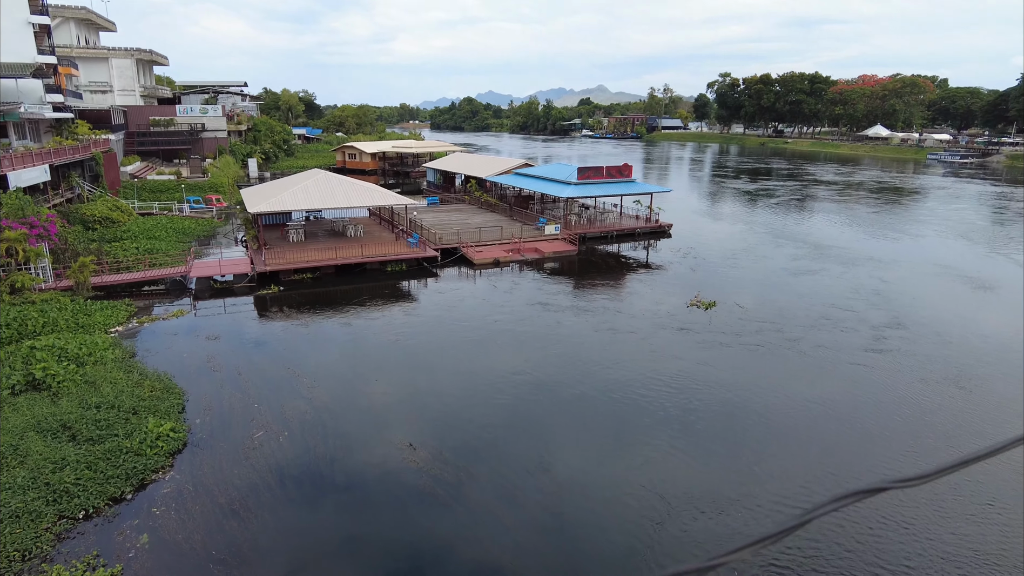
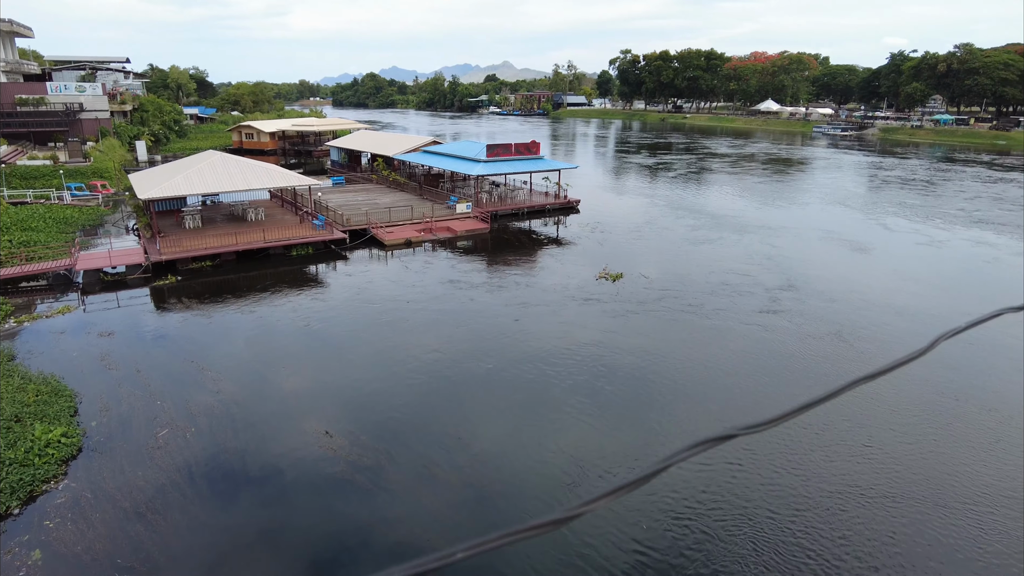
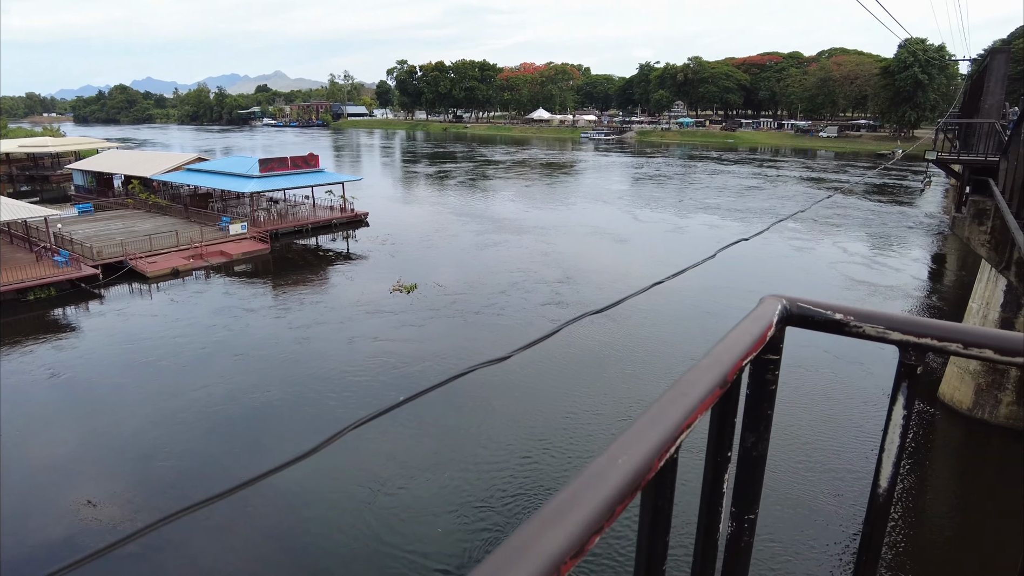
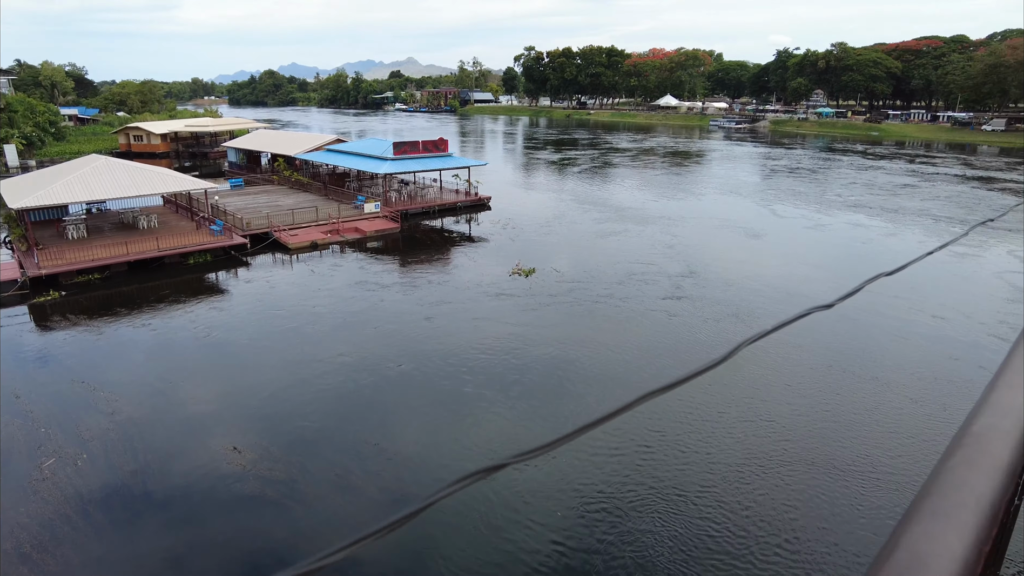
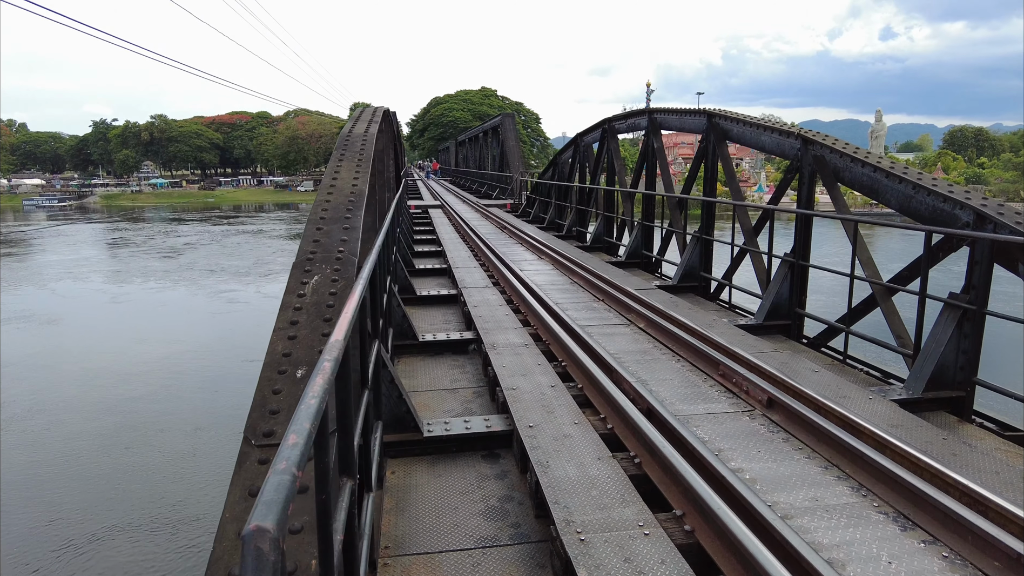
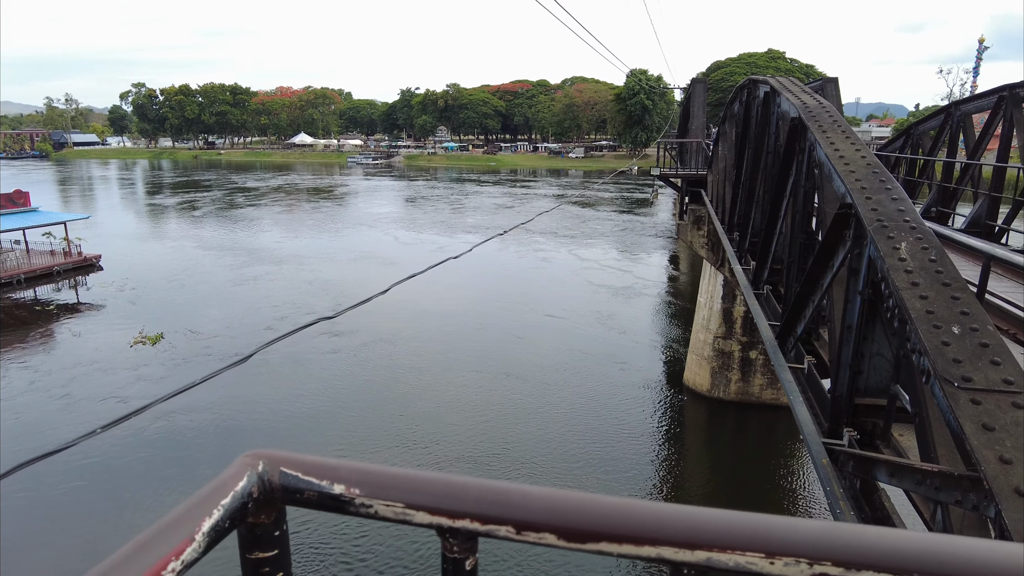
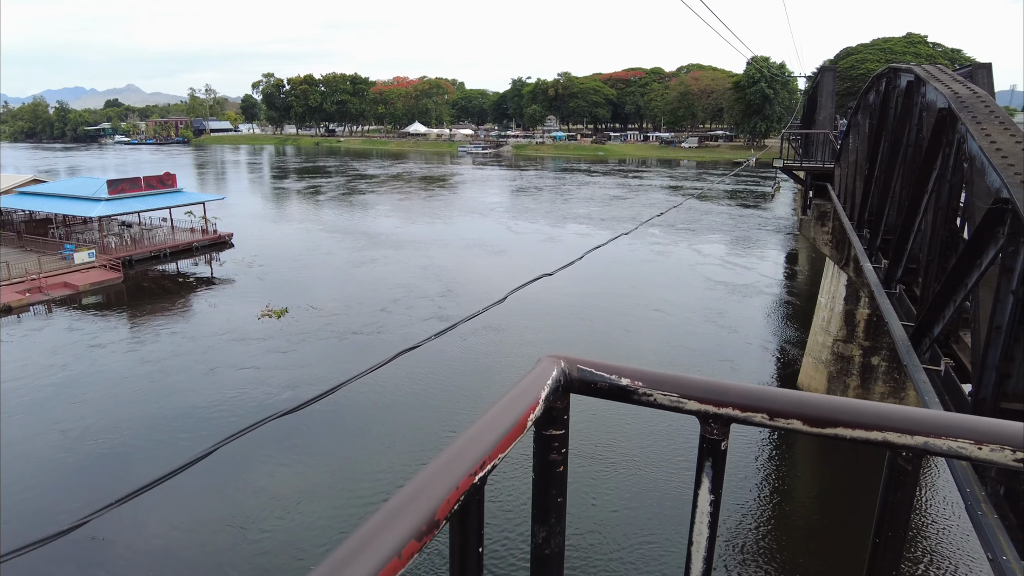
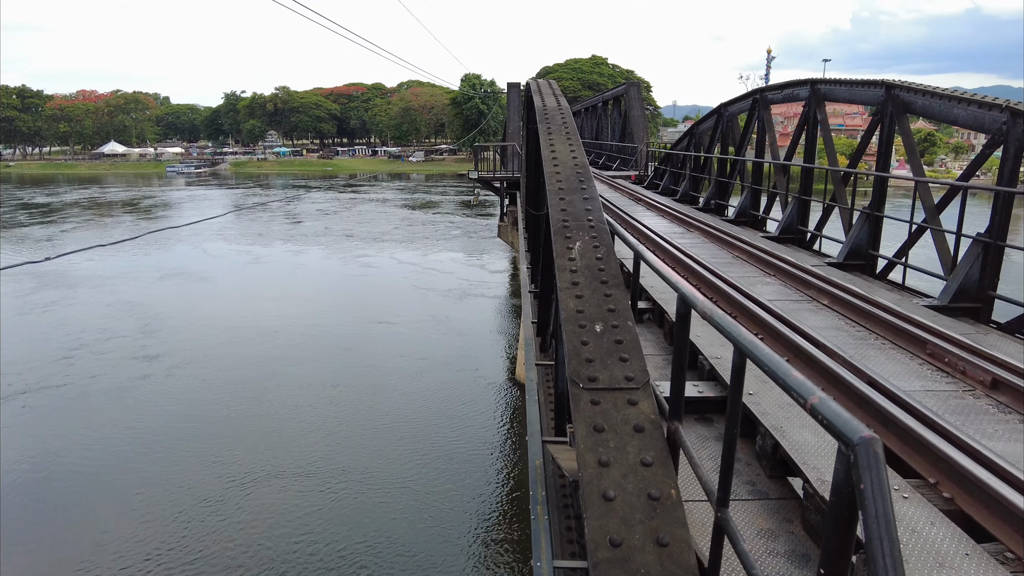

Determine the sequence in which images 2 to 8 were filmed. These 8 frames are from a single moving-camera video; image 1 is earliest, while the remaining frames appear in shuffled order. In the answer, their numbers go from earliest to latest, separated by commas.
2, 4, 3, 7, 6, 8, 5
